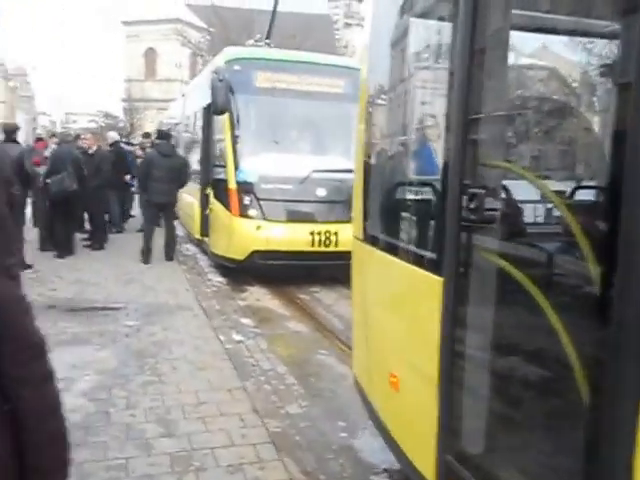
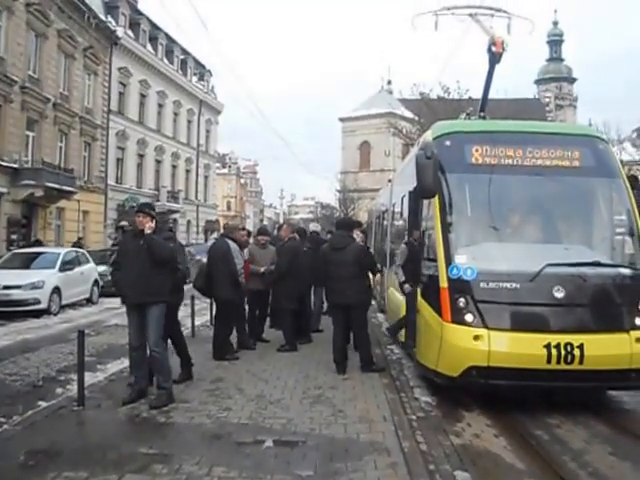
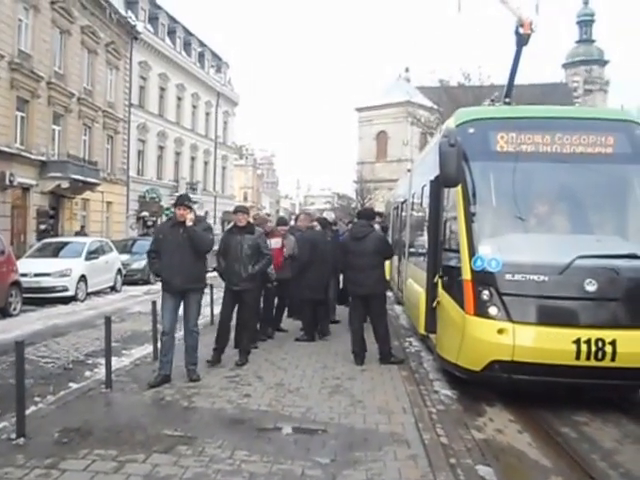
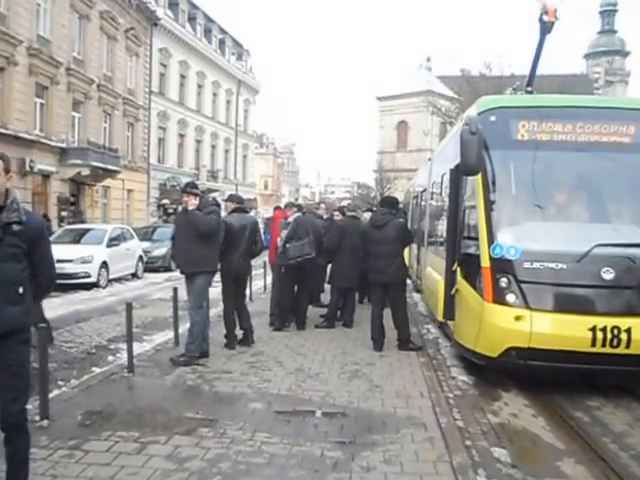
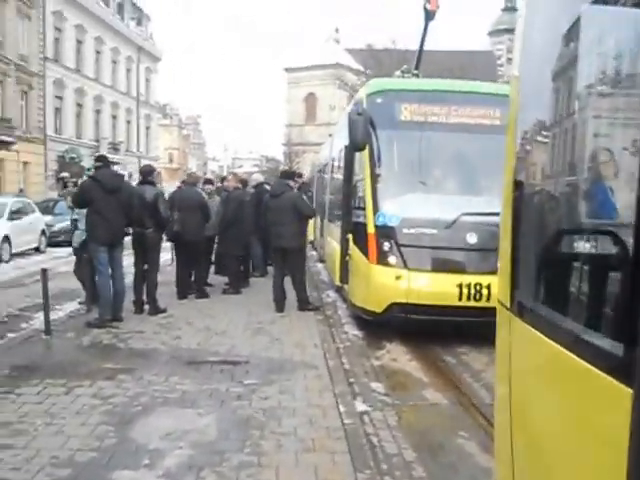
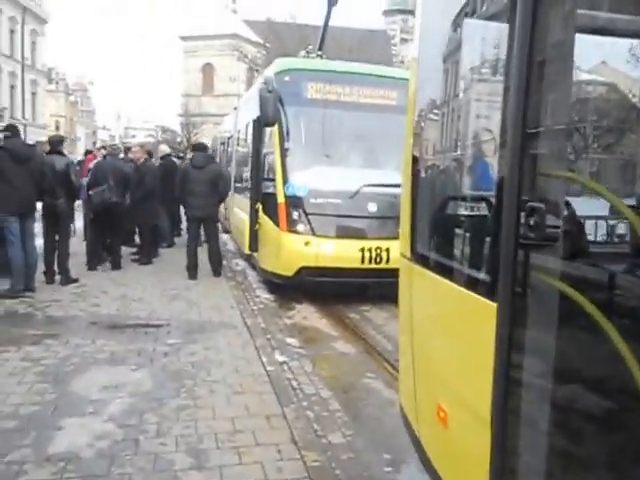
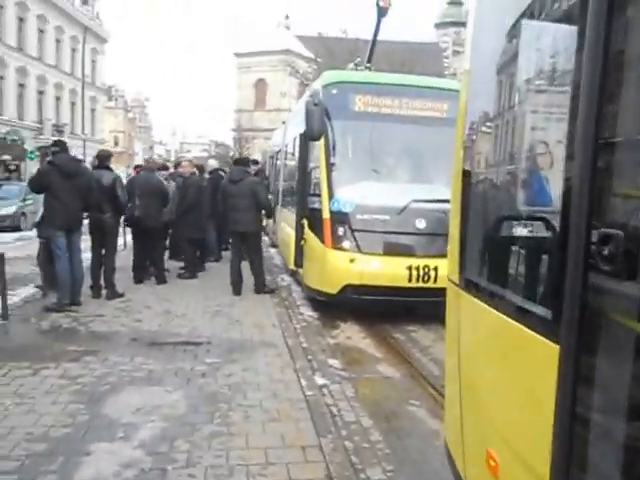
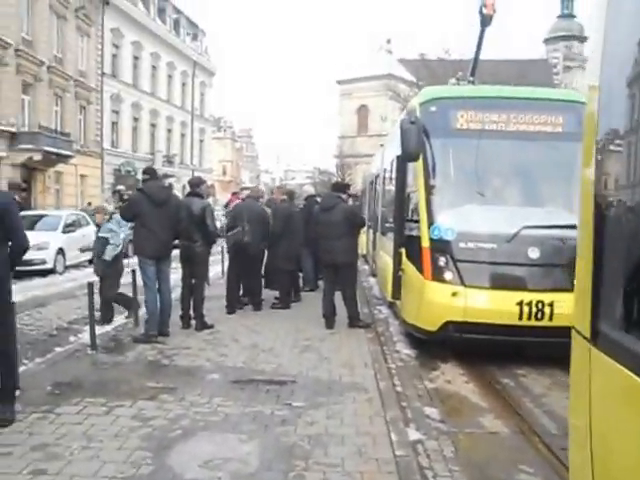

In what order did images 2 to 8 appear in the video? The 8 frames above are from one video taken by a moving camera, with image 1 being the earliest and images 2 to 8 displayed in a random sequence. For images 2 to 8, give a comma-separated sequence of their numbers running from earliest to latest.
6, 7, 5, 8, 4, 3, 2
